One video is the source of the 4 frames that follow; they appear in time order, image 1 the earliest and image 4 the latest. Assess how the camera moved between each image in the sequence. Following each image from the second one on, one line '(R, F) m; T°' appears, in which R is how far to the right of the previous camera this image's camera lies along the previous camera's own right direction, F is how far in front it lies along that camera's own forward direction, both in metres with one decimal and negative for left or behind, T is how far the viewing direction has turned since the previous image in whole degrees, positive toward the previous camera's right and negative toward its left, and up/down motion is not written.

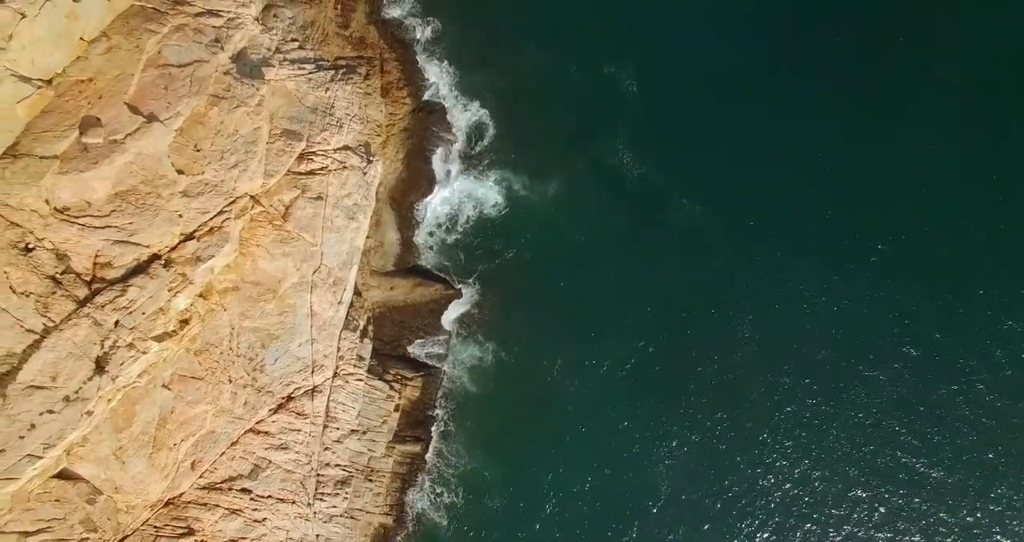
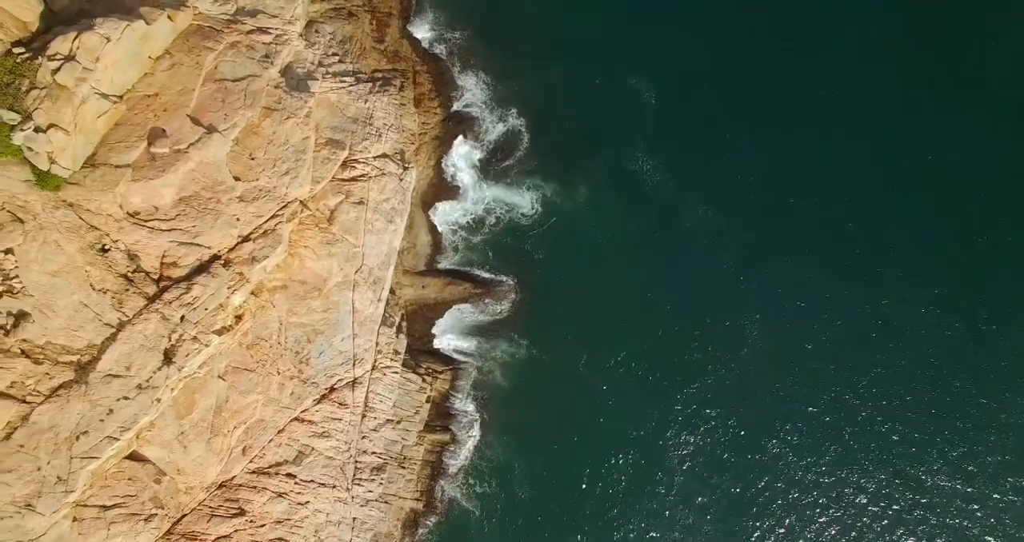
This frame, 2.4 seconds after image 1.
(-1.4, -2.4) m; 0°
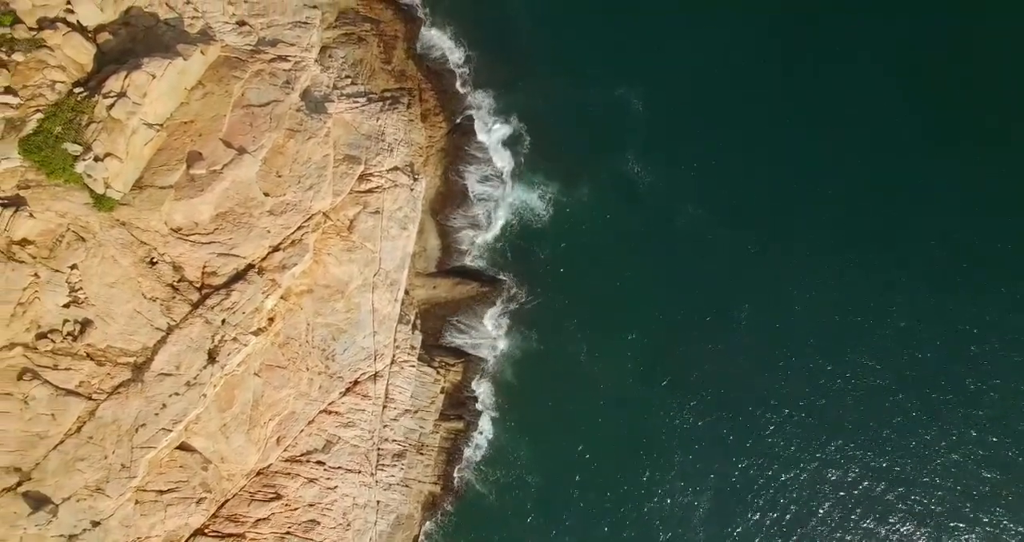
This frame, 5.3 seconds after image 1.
(-0.2, -3.5) m; 0°
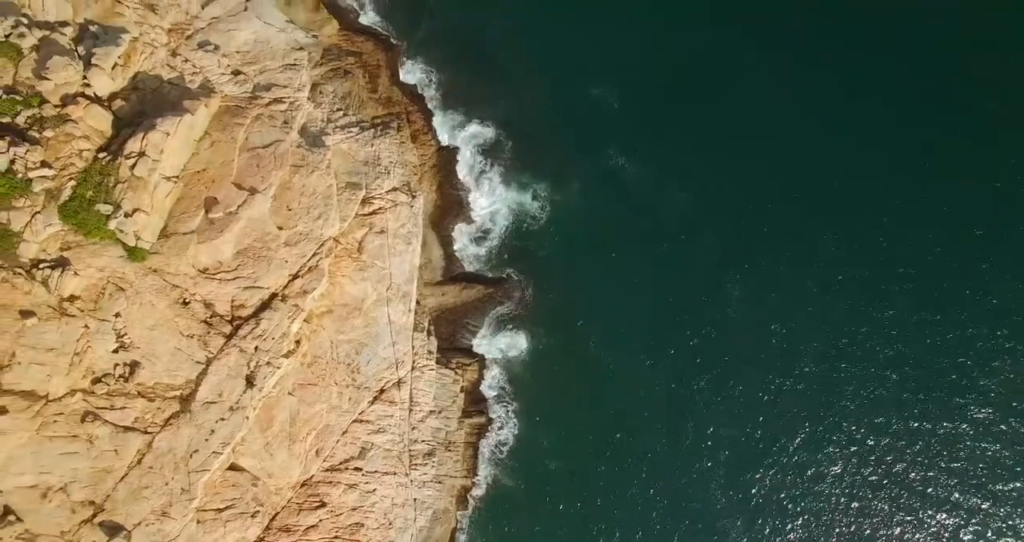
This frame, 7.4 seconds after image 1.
(+0.1, -2.9) m; 0°
